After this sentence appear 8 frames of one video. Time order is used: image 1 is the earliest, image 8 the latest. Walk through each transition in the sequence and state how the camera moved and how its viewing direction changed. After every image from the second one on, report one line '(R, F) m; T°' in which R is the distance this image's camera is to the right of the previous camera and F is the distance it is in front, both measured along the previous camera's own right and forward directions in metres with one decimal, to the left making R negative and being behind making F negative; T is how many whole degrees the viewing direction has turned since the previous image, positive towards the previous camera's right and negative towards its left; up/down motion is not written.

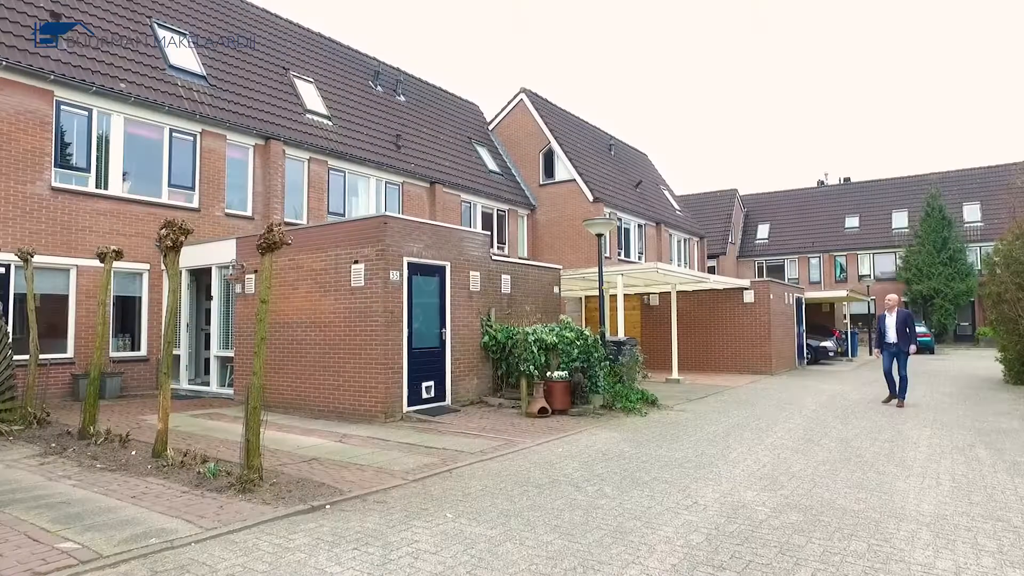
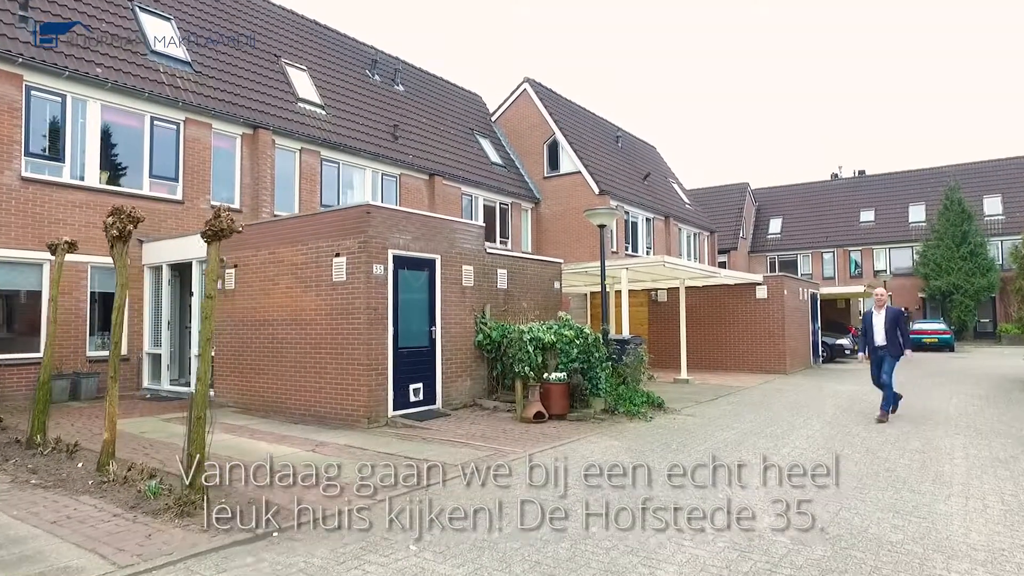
(+0.2, +0.8) m; -1°
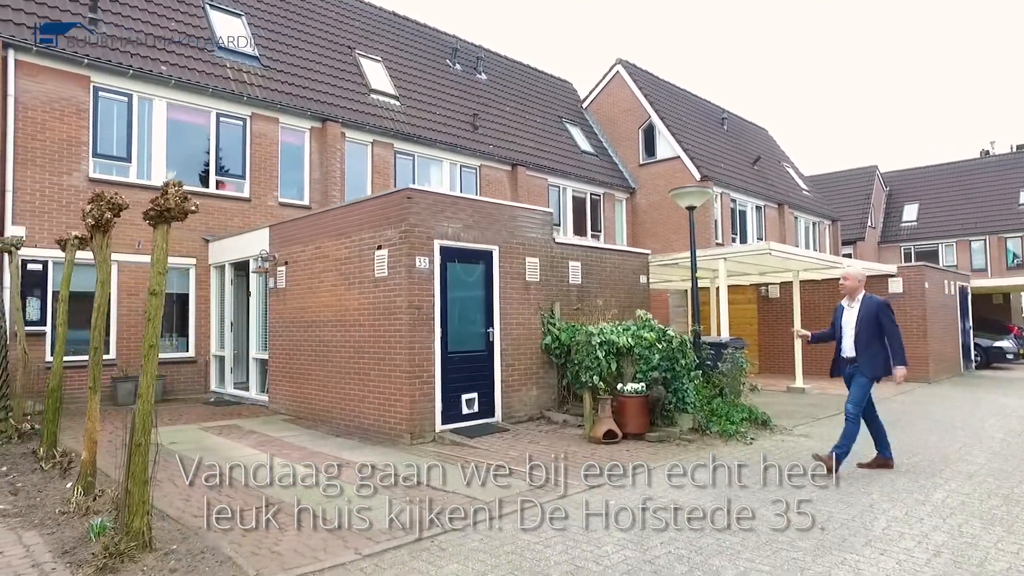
(+0.5, +1.5) m; -9°
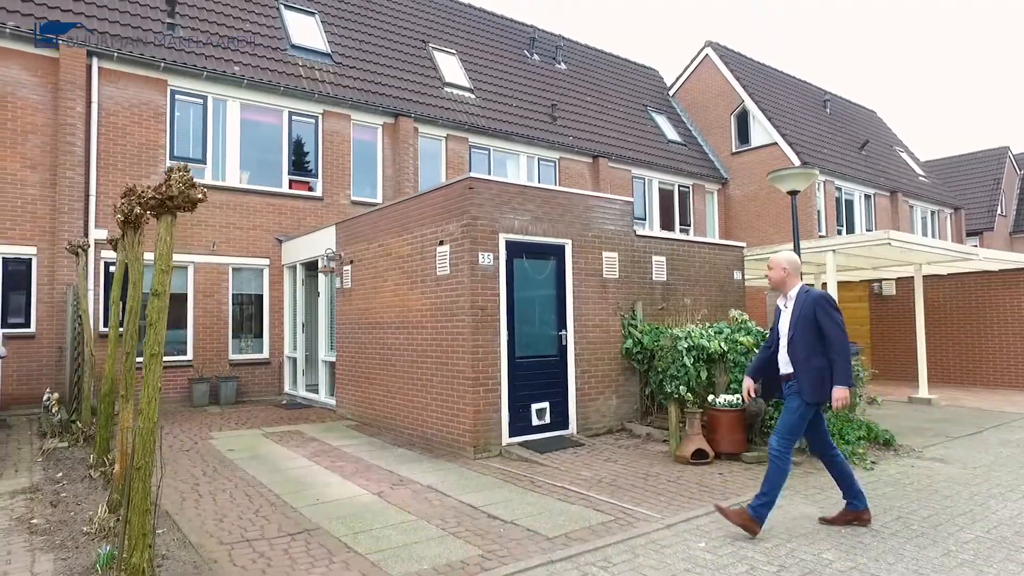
(+0.2, +0.8) m; -8°
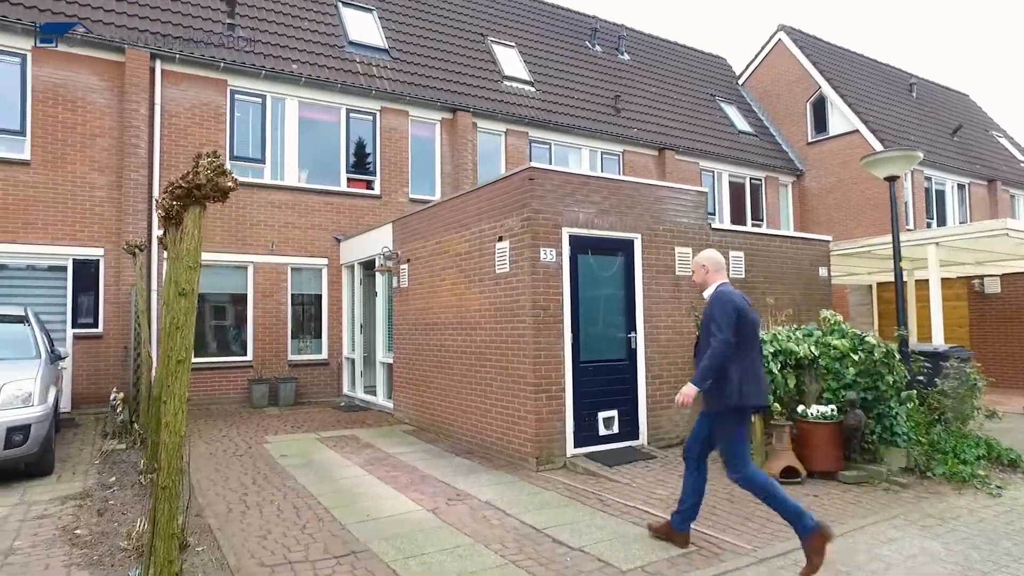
(0.0, +0.5) m; -5°
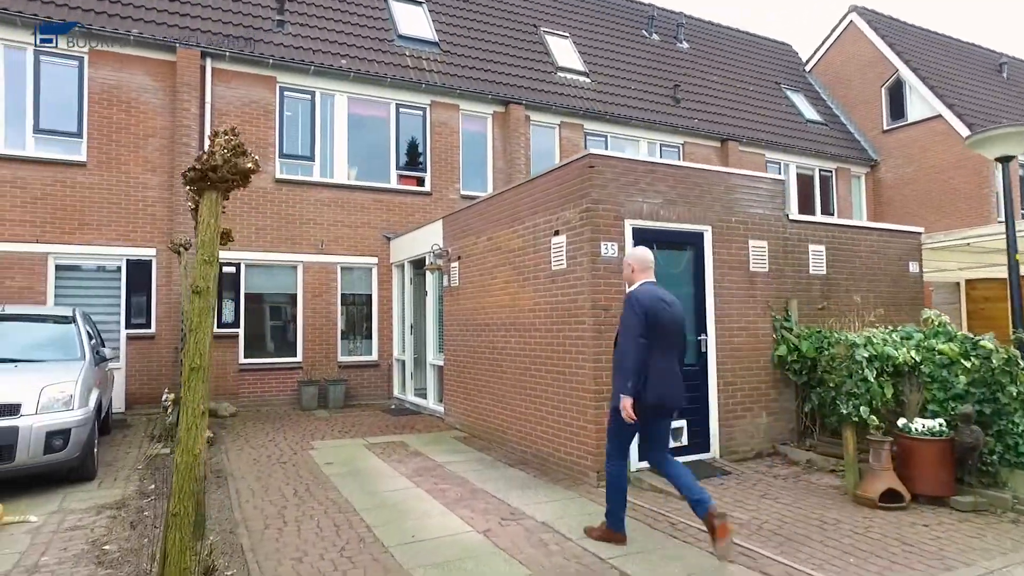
(0.0, +0.5) m; -5°
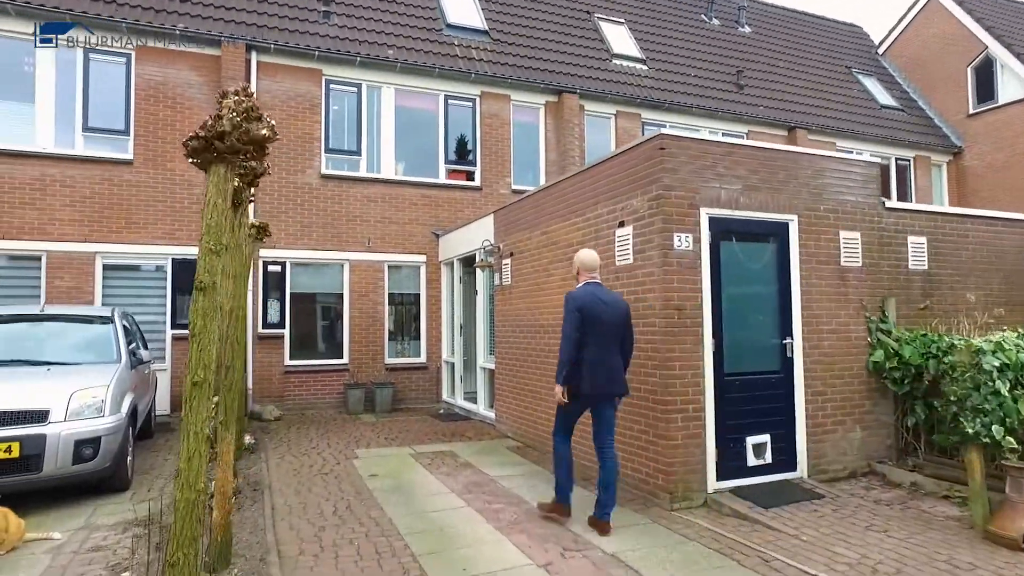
(-0.1, +0.6) m; -4°
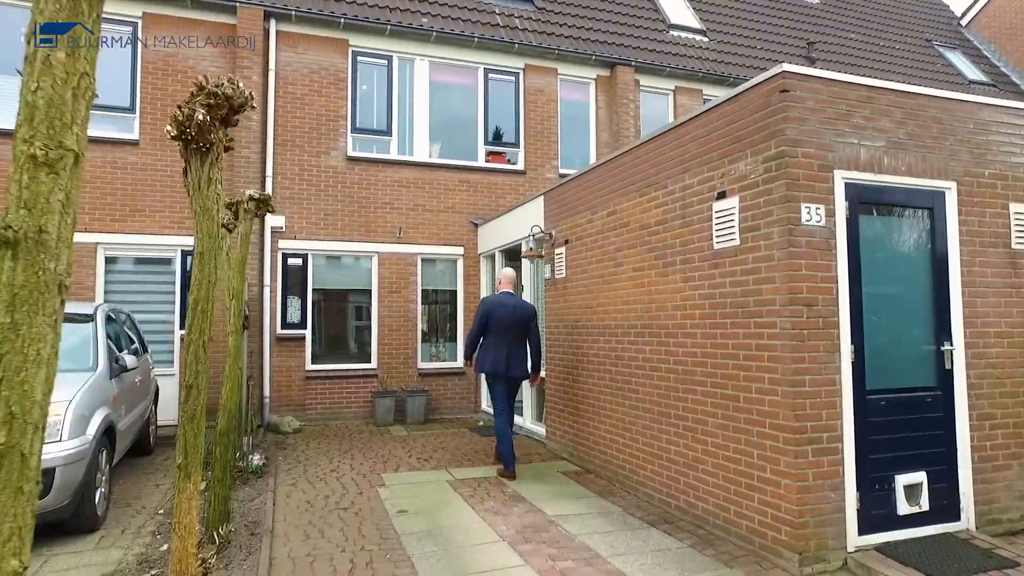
(-0.3, +1.3) m; -3°
